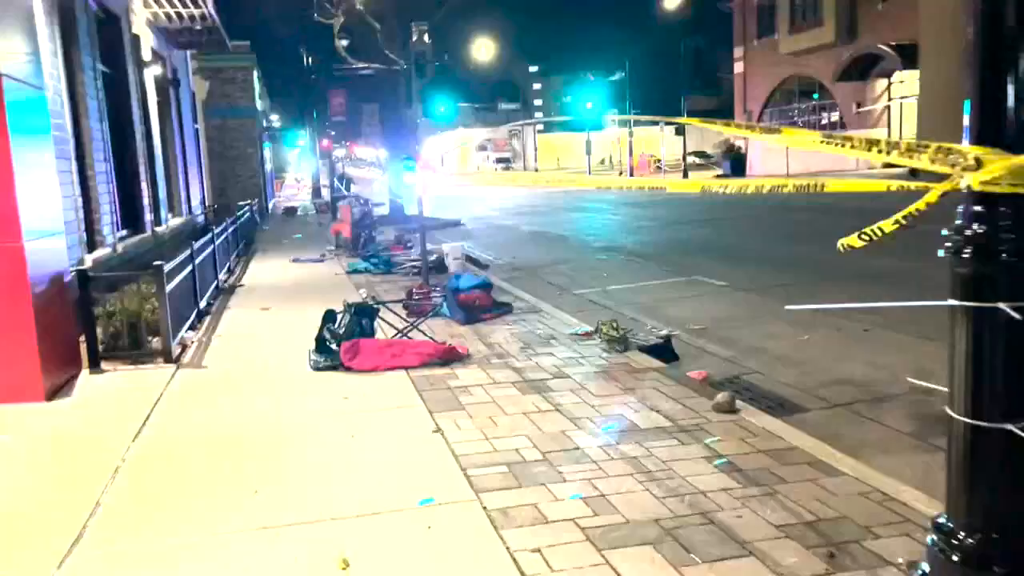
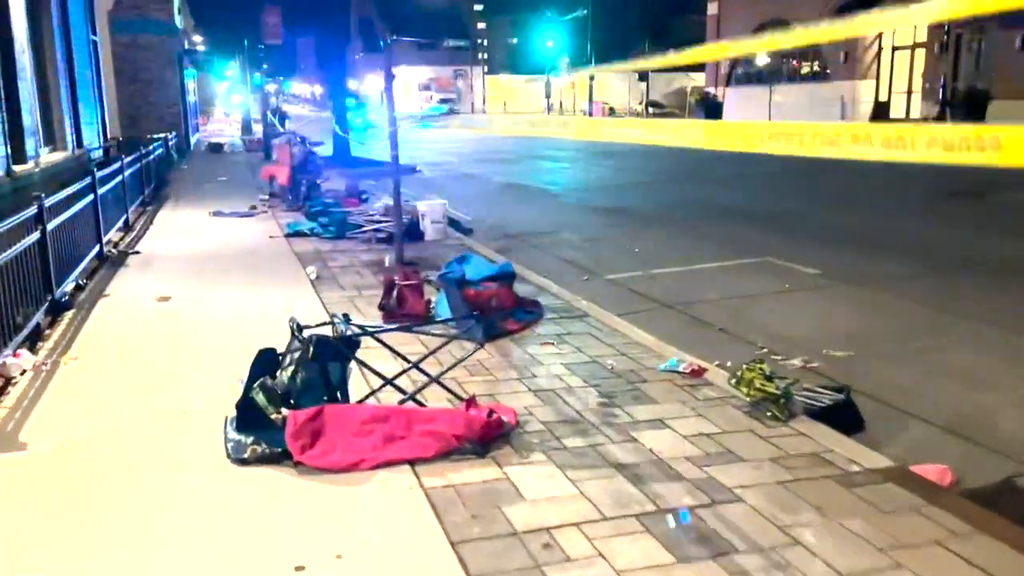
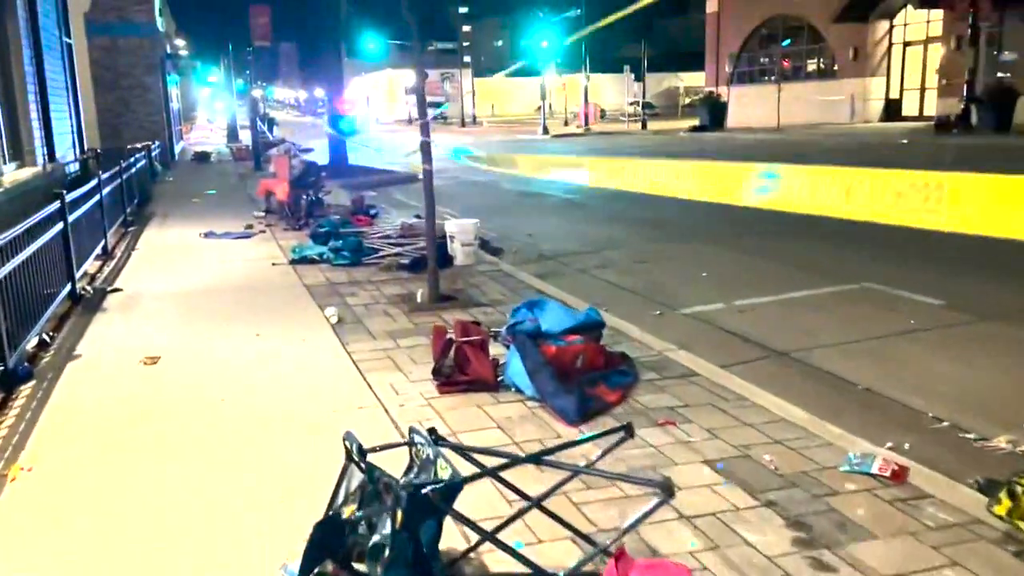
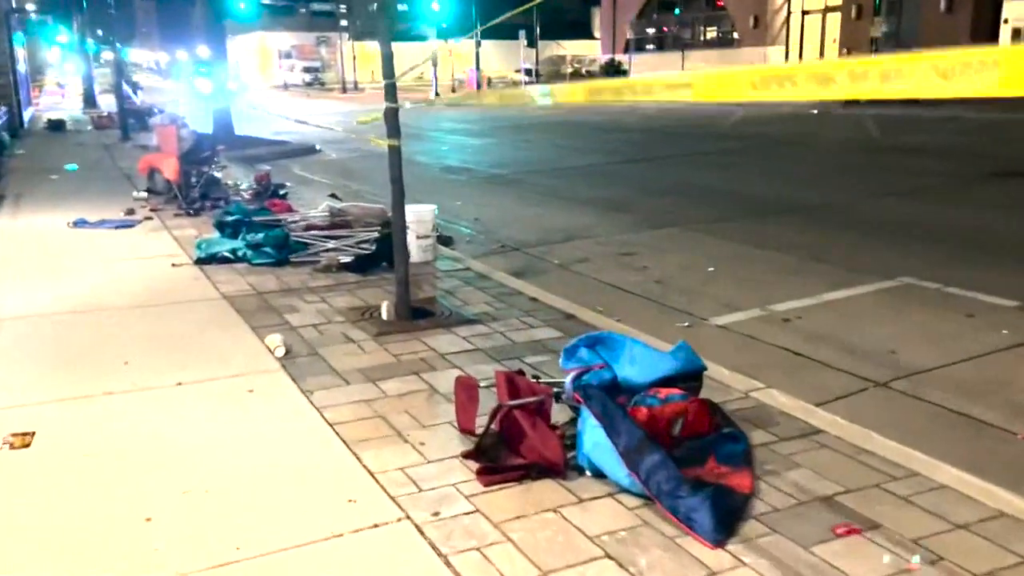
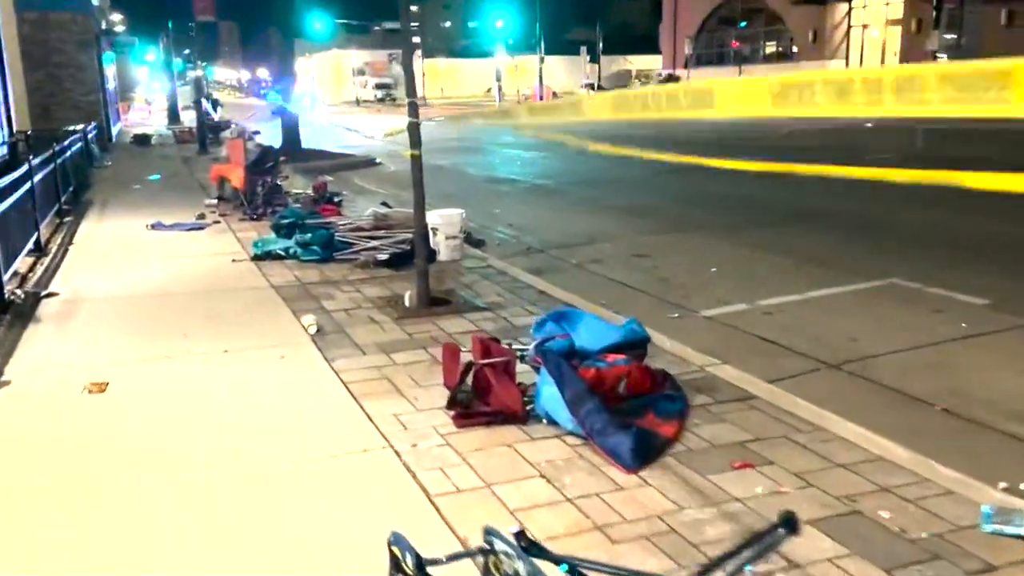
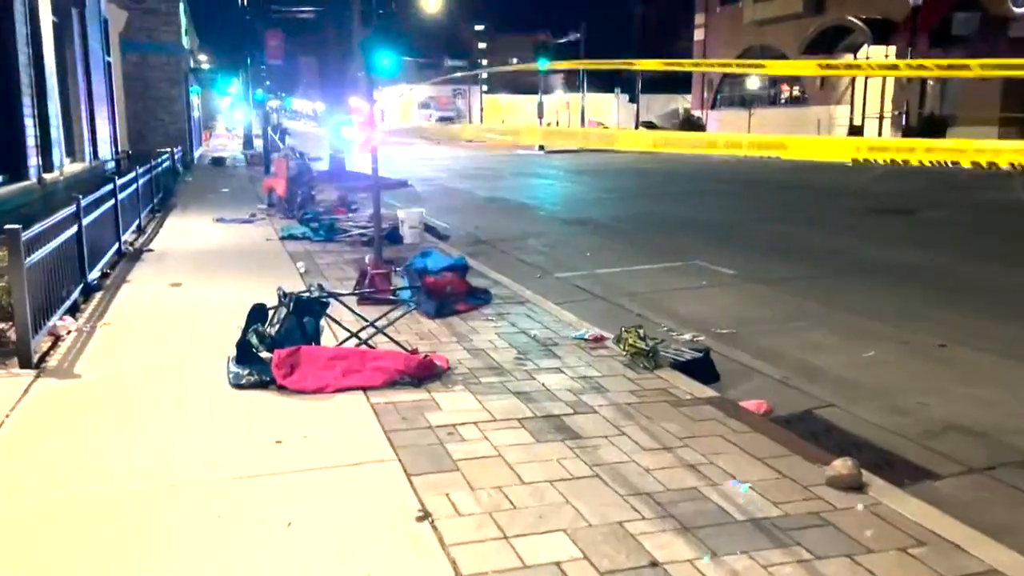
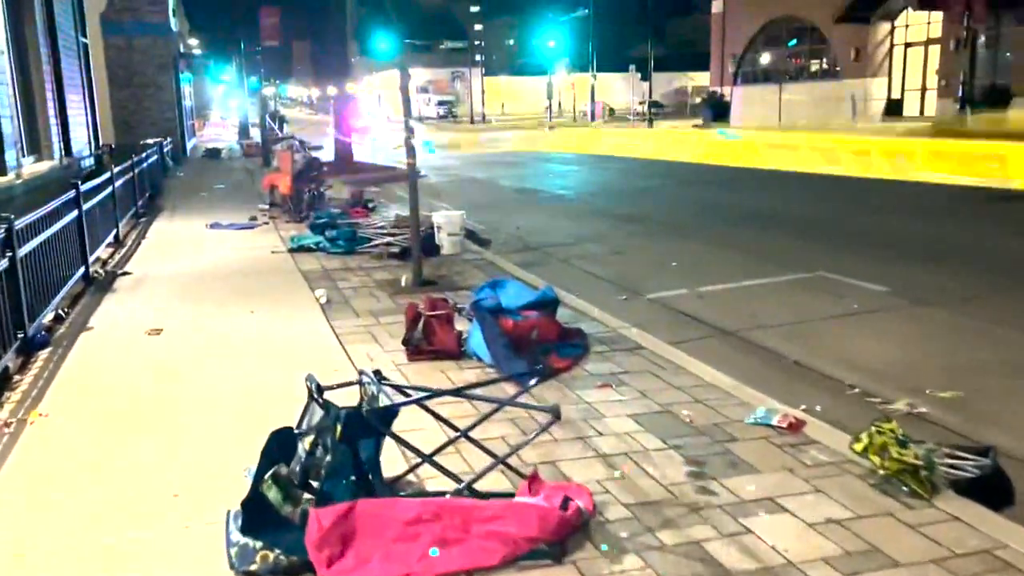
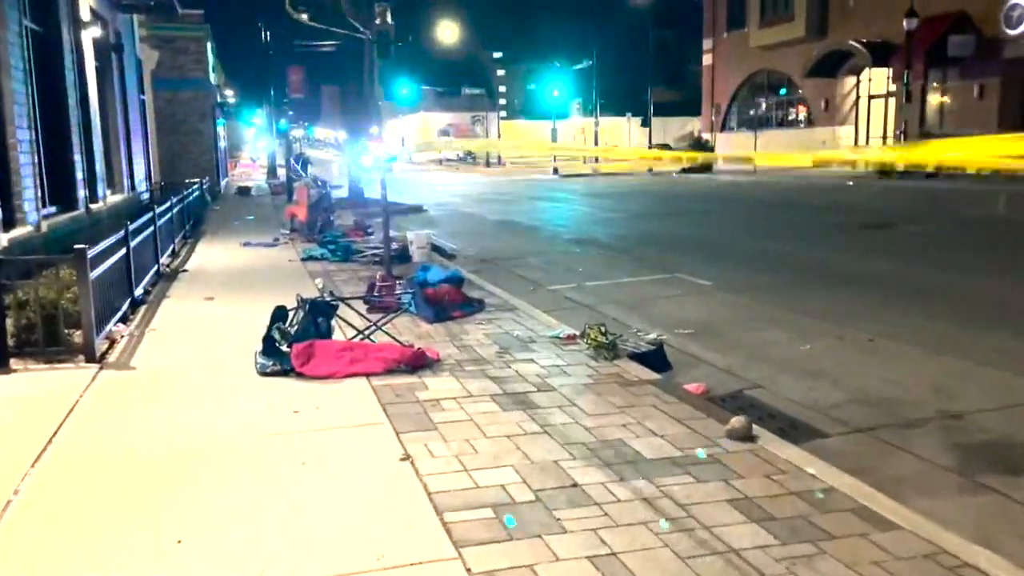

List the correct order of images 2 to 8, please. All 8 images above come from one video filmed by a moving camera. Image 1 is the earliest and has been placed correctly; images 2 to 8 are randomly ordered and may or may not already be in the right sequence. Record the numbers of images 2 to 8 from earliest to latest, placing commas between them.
8, 6, 2, 7, 3, 5, 4
